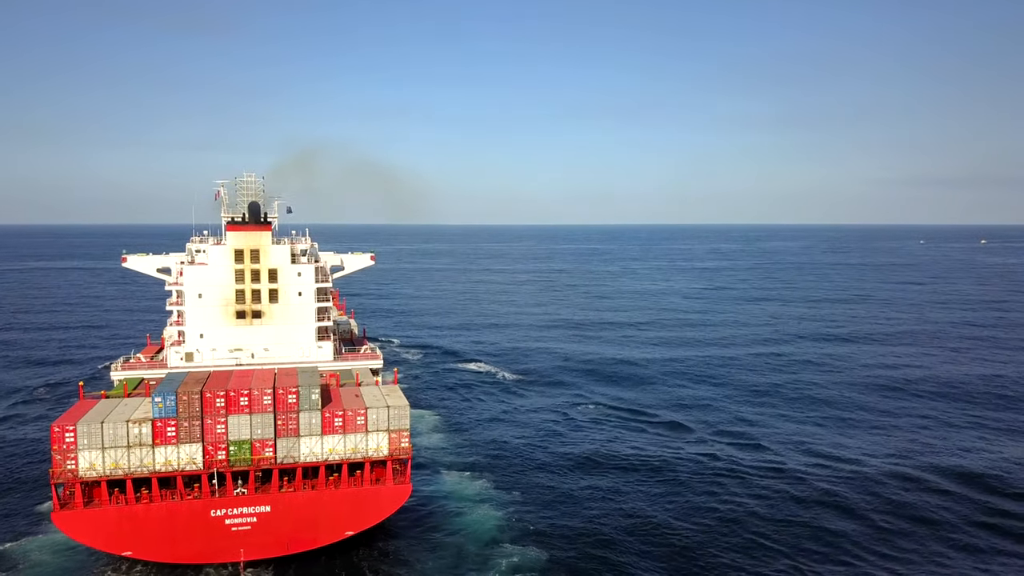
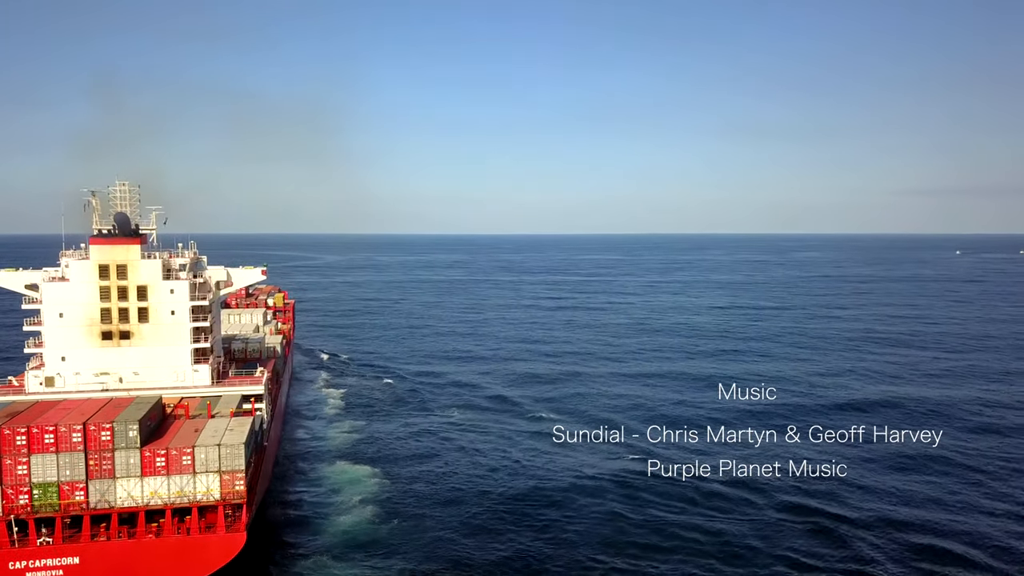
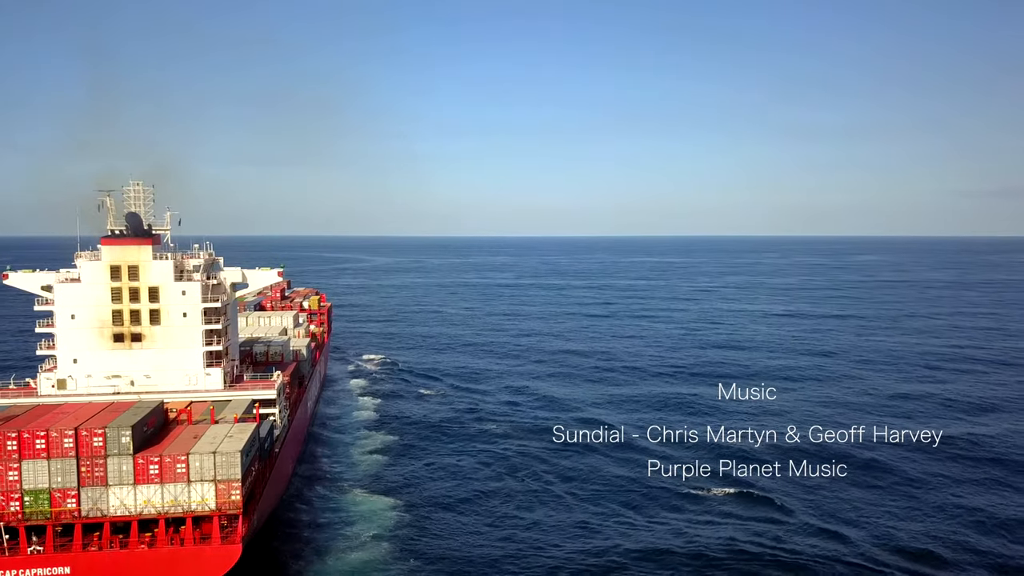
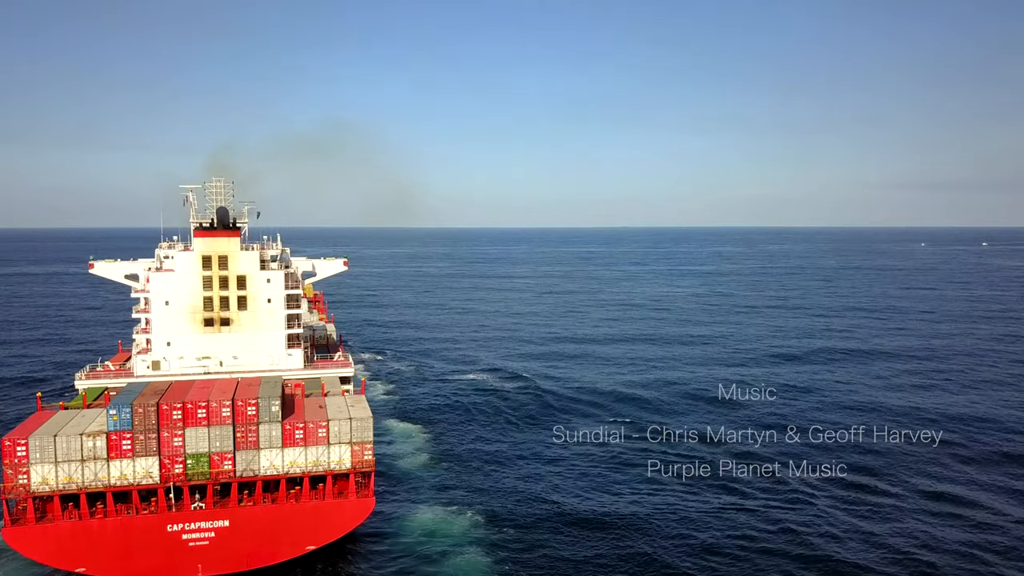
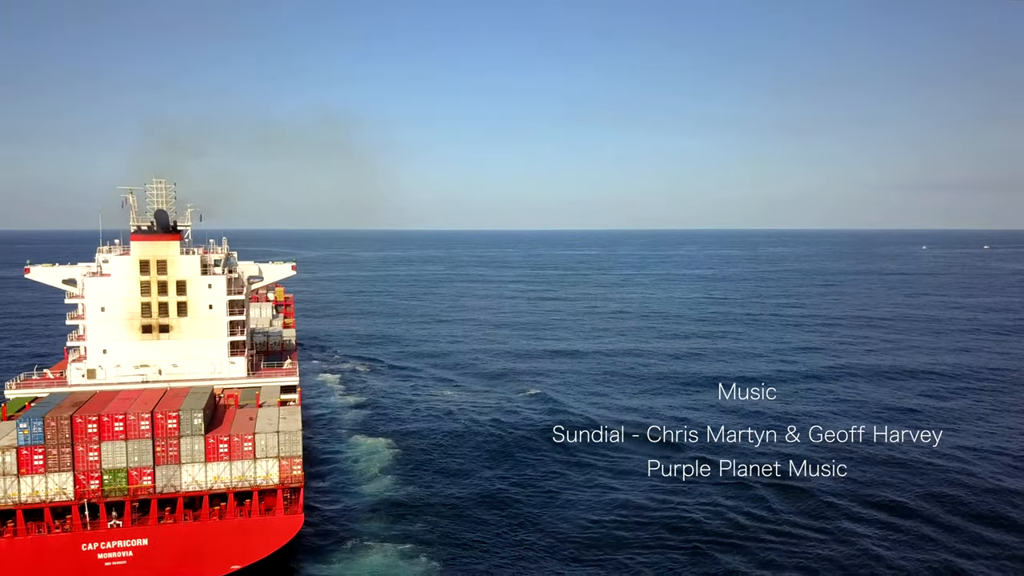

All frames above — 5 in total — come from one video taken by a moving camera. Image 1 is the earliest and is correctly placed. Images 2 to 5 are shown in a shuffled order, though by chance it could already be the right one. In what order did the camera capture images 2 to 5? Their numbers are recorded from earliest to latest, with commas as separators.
4, 5, 2, 3
